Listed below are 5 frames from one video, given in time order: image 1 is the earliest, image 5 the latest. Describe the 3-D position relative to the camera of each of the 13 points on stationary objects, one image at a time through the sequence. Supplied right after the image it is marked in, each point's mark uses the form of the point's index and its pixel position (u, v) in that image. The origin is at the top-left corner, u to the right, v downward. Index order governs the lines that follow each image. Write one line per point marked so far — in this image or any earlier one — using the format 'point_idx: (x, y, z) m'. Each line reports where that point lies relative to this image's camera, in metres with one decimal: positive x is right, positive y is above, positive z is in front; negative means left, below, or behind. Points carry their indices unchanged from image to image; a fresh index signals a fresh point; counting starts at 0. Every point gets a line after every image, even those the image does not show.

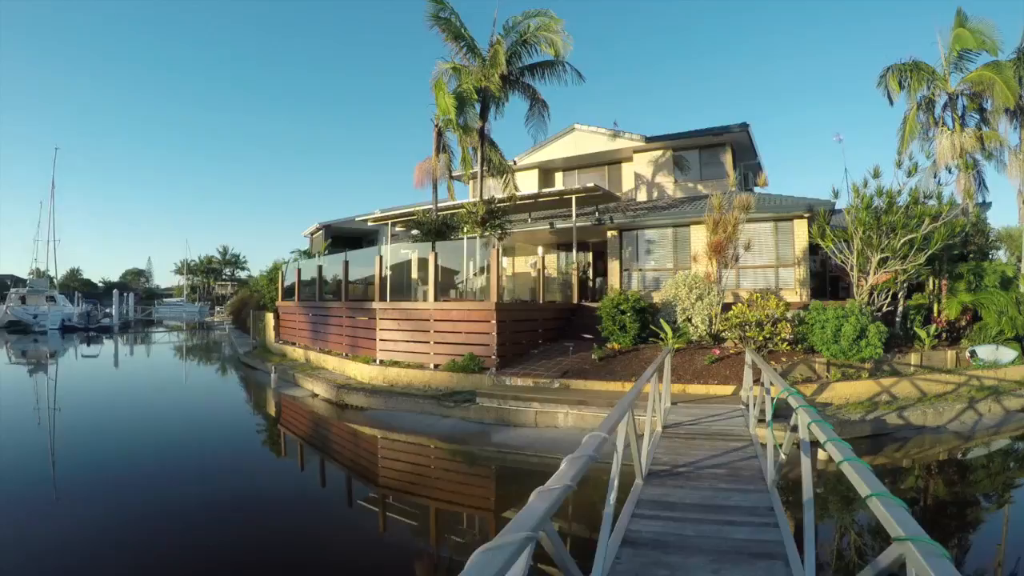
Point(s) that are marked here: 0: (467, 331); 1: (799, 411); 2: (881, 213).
0: (-1.0, -0.9, +11.3) m
1: (+1.9, -0.8, +3.6) m
2: (+7.3, +1.5, +10.8) m
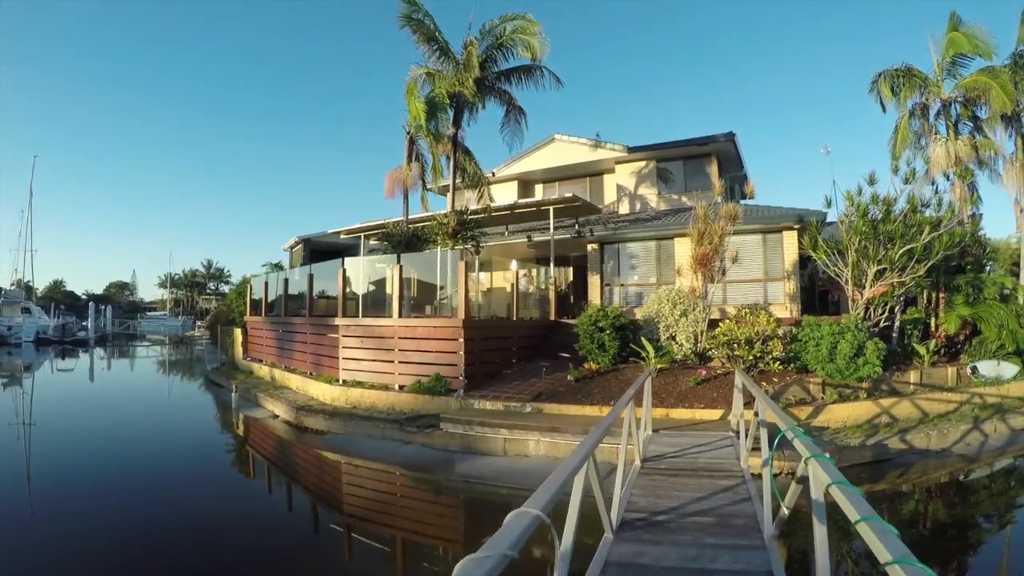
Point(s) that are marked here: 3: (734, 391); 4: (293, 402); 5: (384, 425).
0: (-1.5, -1.1, +10.4) m
1: (+1.5, -0.9, +2.7) m
2: (+6.7, +1.2, +10.1) m
3: (+2.8, -1.3, +7.0) m
4: (-5.0, -2.5, +12.5) m
5: (-2.3, -2.4, +9.7) m
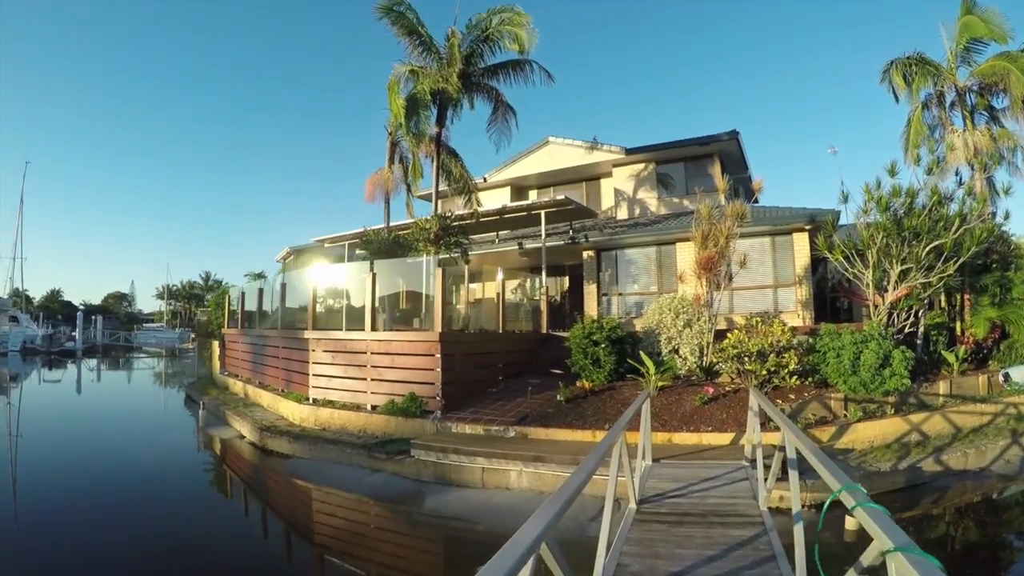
0: (-1.8, -1.3, +9.4) m
1: (+1.2, -0.8, +1.7) m
2: (+6.5, +1.2, +9.2) m
3: (+2.6, -1.4, +6.0) m
4: (-5.3, -2.8, +11.5) m
5: (-2.6, -2.6, +8.7) m
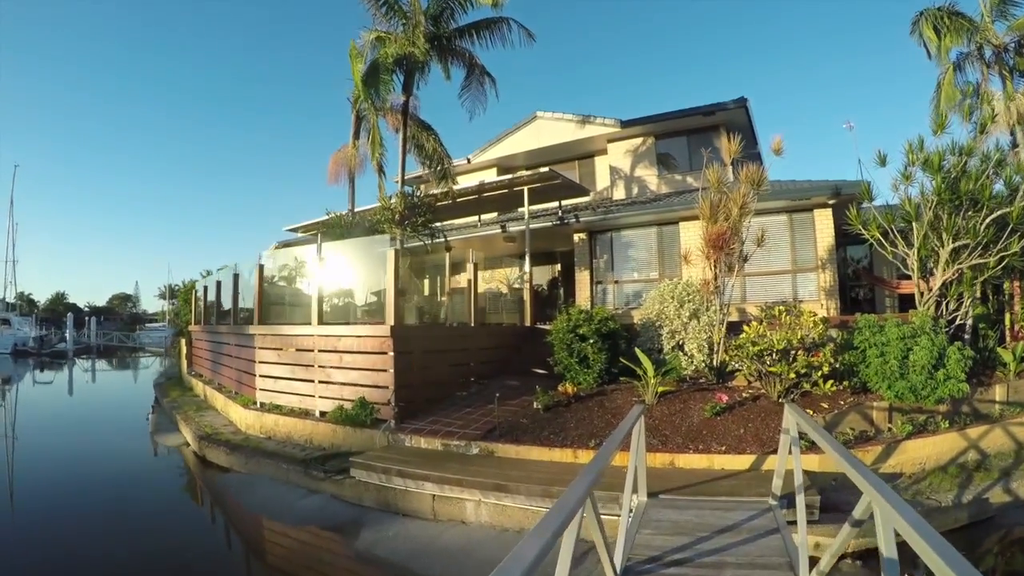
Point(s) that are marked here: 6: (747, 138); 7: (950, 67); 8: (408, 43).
0: (-2.2, -1.1, +7.9) m
1: (+0.7, -0.7, +0.2) m
2: (+6.1, +1.4, +7.6) m
3: (+2.1, -1.2, +4.5) m
4: (-5.6, -2.6, +10.0) m
5: (-3.0, -2.4, +7.2) m
6: (+6.2, +3.9, +14.6) m
7: (+9.7, +4.9, +12.3) m
8: (-2.0, +4.9, +11.0) m
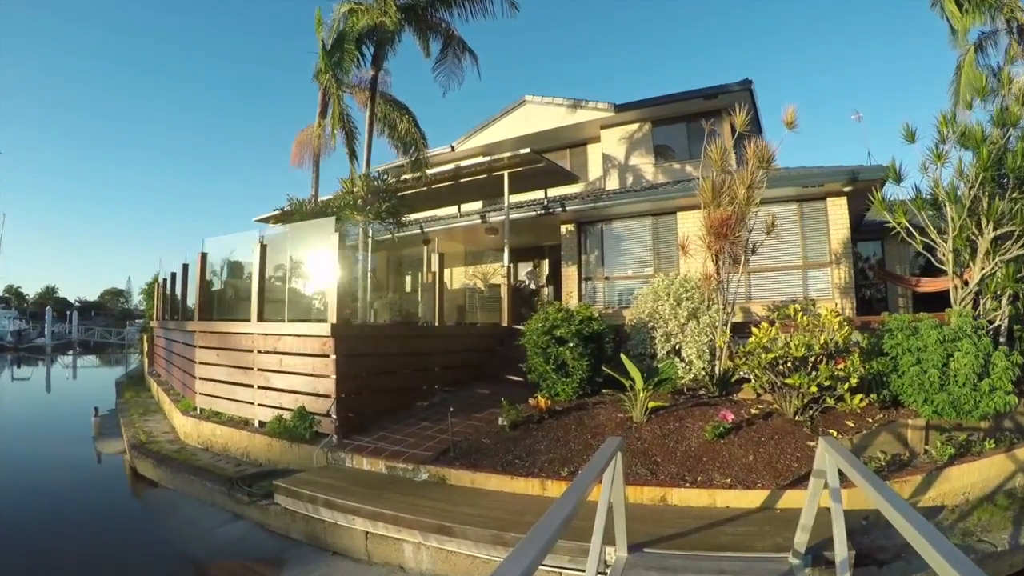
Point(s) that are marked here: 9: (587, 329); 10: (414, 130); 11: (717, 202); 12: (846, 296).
0: (-2.5, -1.0, +6.8) m
1: (+0.4, -0.6, -0.9) m
2: (+5.7, +1.4, +6.5) m
3: (+1.8, -1.1, +3.4) m
4: (-6.0, -2.5, +8.9) m
5: (-3.4, -2.3, +6.1) m
6: (+5.8, +3.9, +13.5) m
7: (+9.4, +4.9, +11.2) m
8: (-2.4, +5.0, +9.9) m
9: (+0.9, -0.5, +6.6) m
10: (-1.9, +3.1, +11.0) m
11: (+2.5, +1.0, +6.7) m
12: (+5.3, -0.1, +8.7) m
